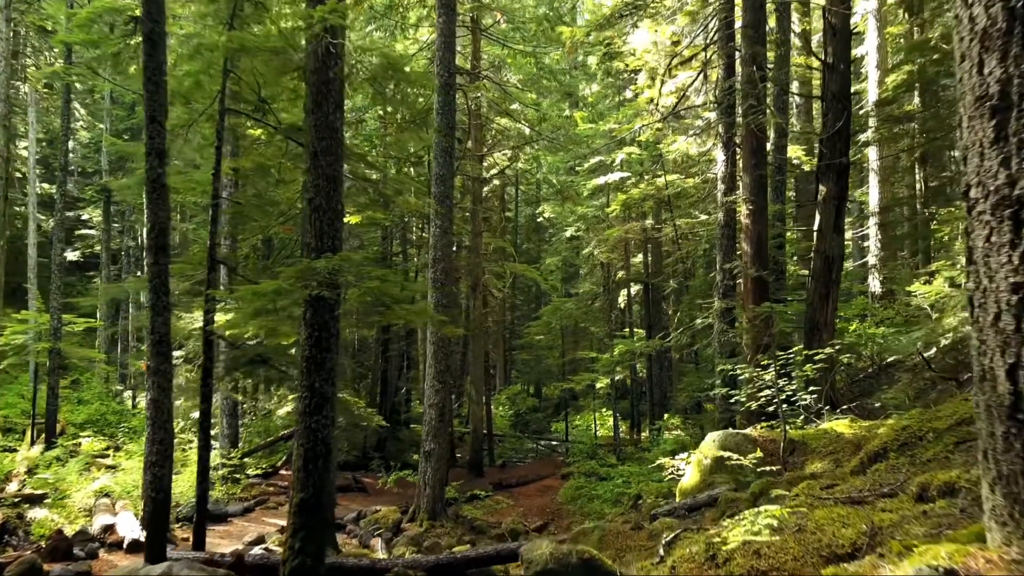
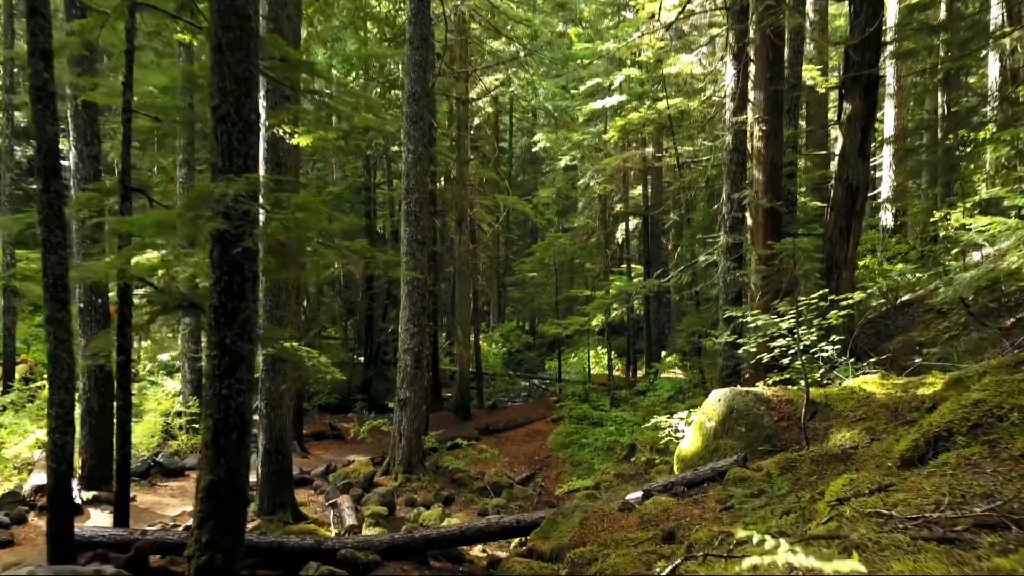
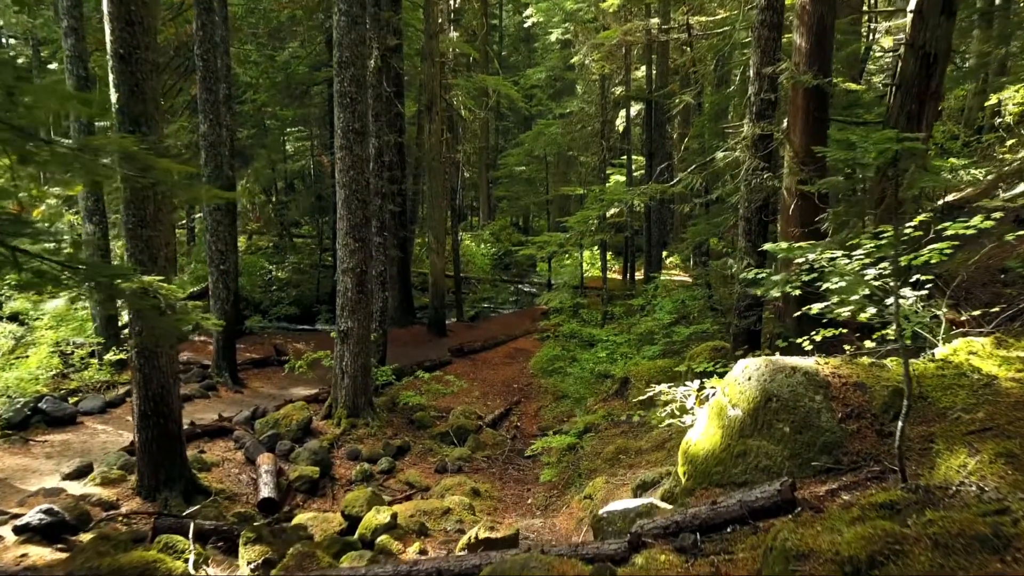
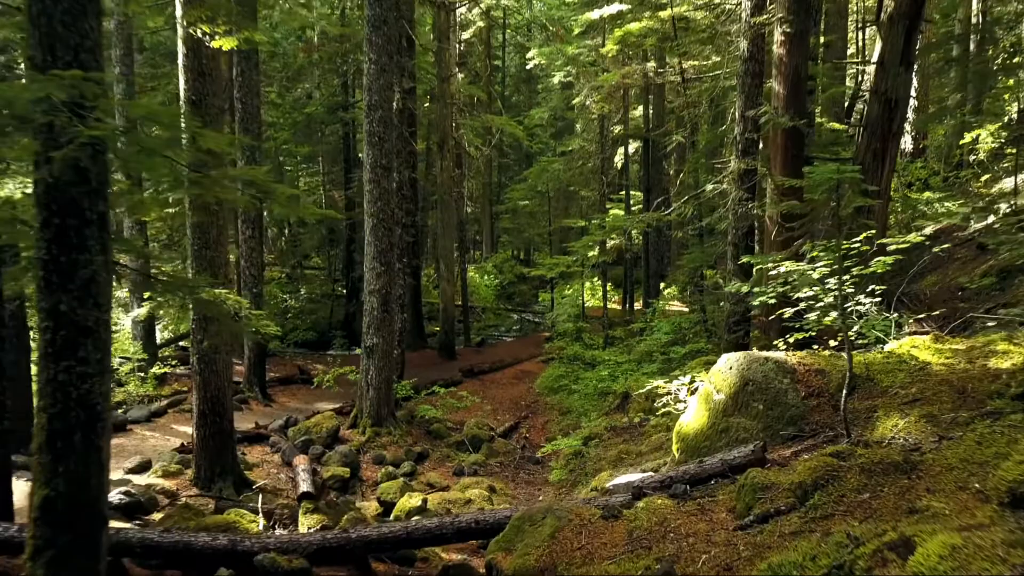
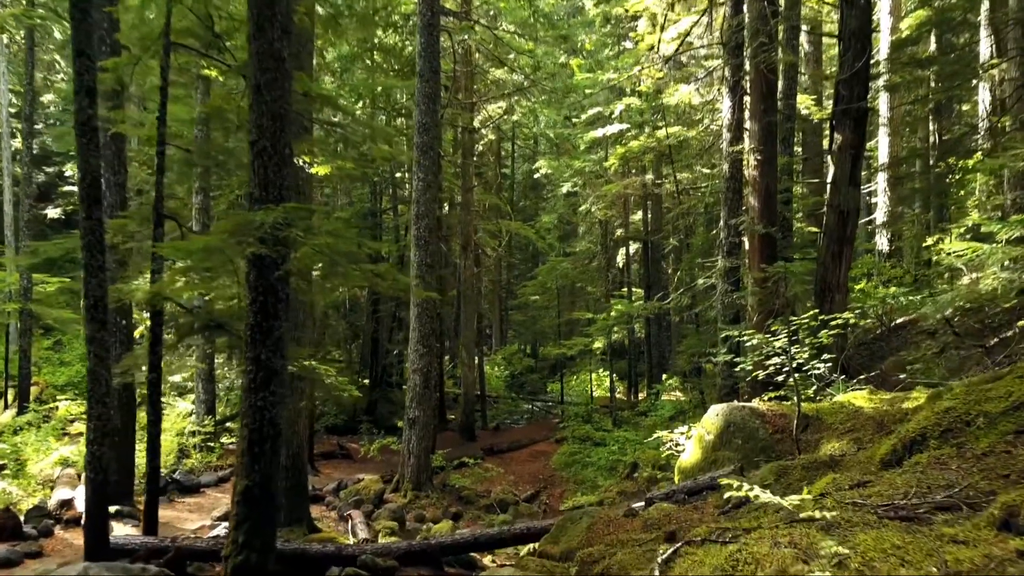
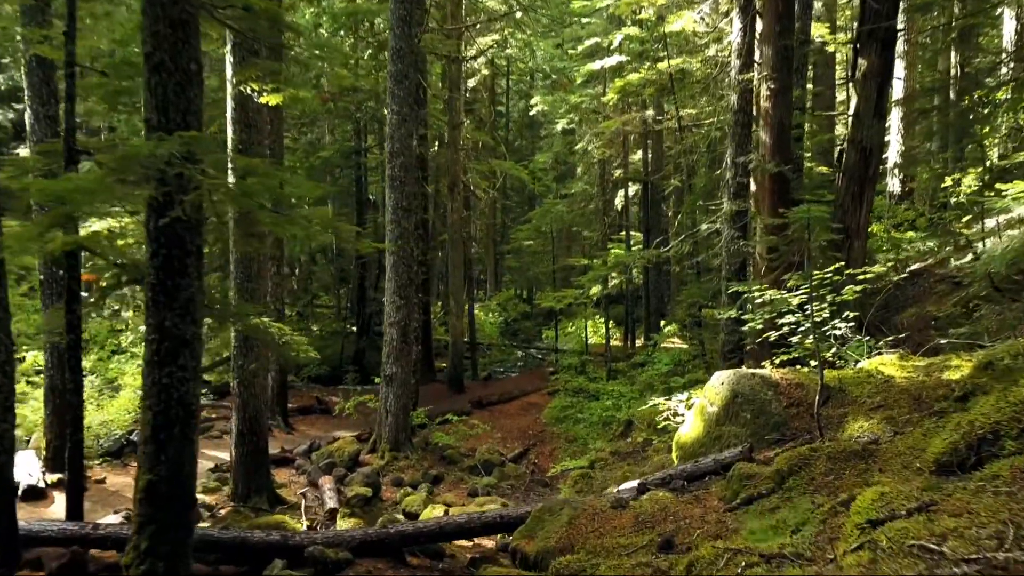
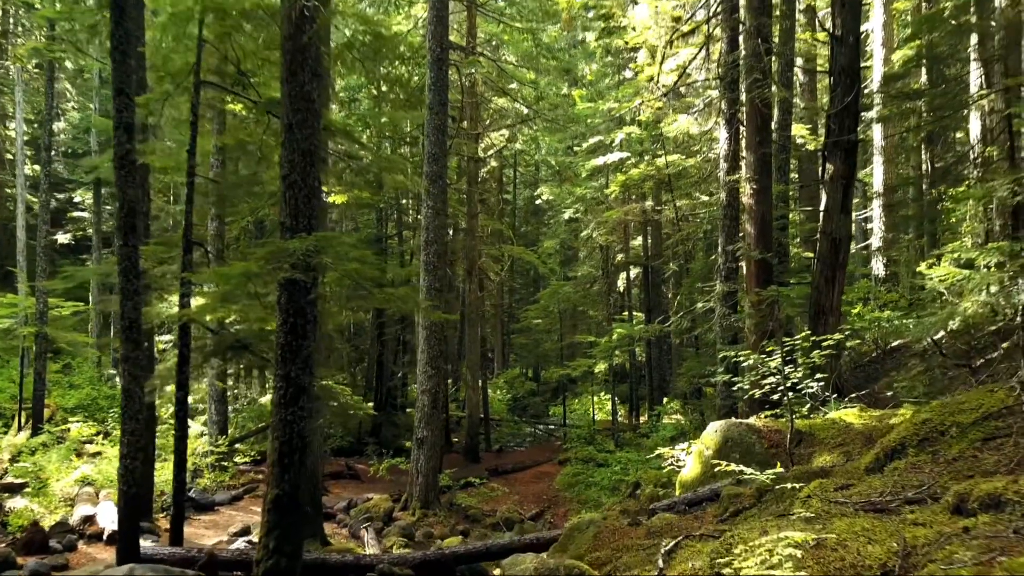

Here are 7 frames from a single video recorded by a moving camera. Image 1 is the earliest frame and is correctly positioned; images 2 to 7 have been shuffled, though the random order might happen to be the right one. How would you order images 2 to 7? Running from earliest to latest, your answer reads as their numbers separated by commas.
7, 5, 2, 6, 4, 3
